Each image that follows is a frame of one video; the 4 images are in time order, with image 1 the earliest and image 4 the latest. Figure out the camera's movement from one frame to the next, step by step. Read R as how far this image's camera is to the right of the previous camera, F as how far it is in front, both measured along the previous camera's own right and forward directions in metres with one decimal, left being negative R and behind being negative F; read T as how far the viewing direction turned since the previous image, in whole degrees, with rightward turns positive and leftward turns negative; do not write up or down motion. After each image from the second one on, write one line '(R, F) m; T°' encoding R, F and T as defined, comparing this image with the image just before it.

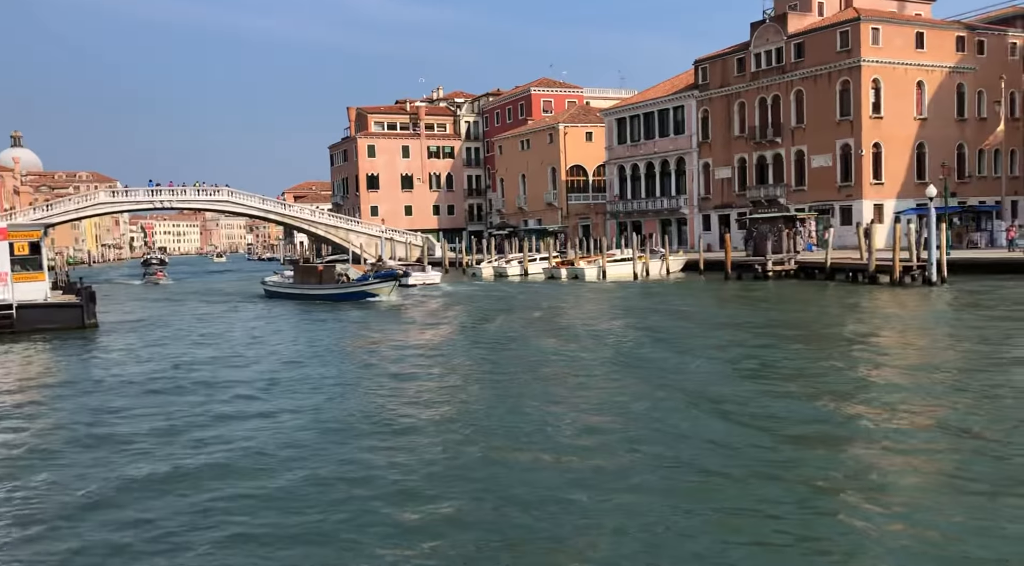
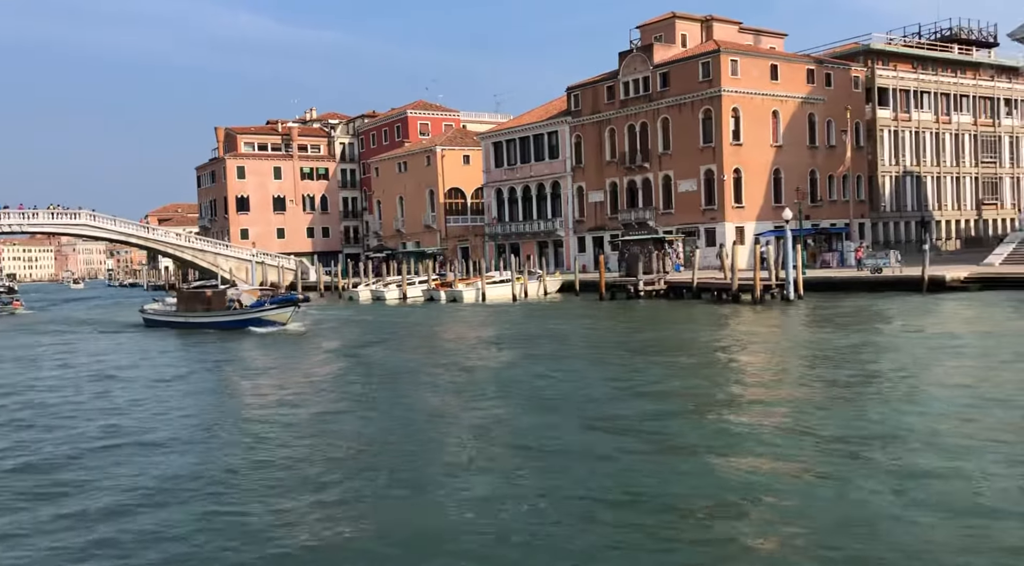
(0.0, -0.8) m; +7°
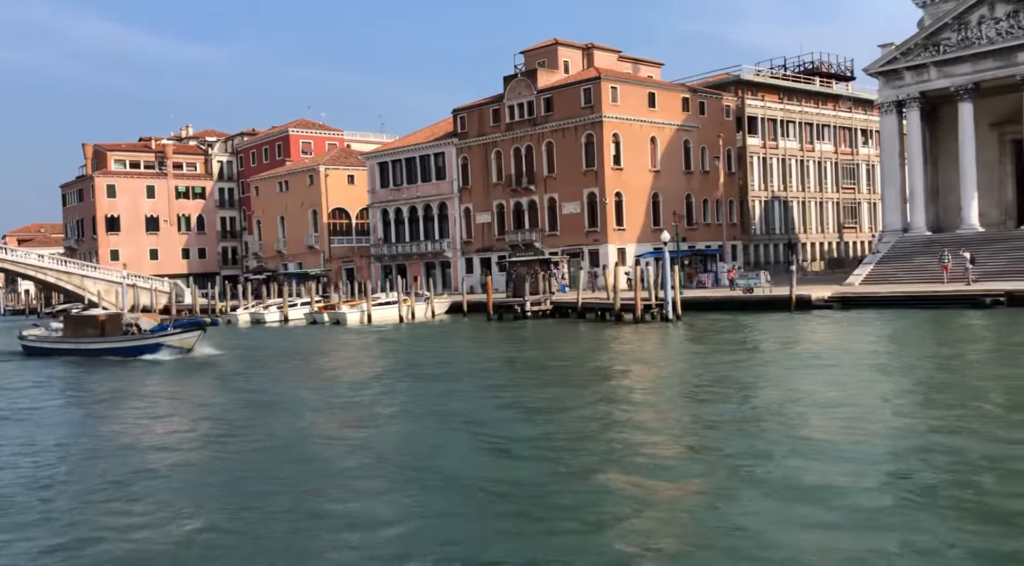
(0.0, -0.6) m; +6°
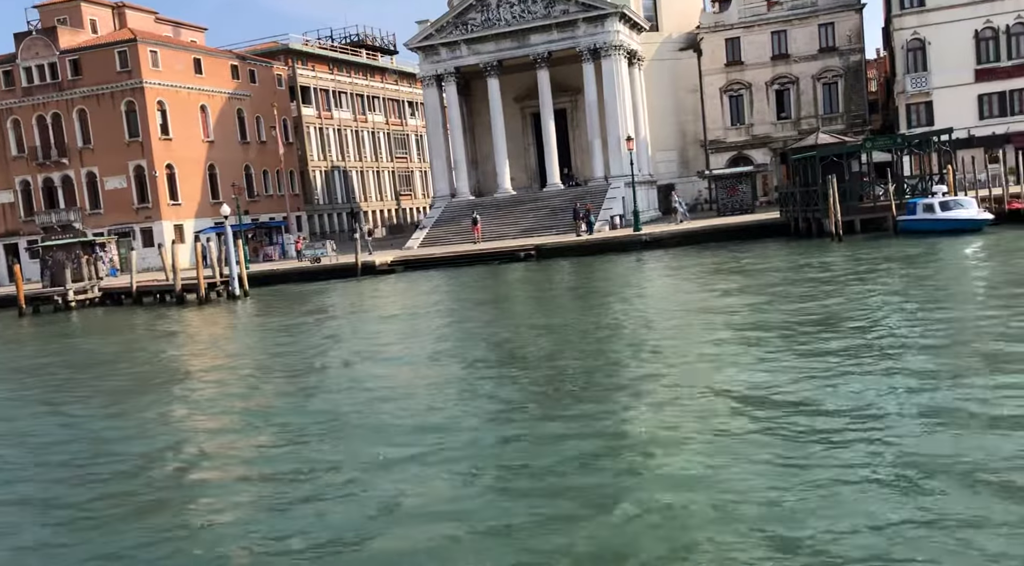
(-0.3, -1.4) m; +22°
